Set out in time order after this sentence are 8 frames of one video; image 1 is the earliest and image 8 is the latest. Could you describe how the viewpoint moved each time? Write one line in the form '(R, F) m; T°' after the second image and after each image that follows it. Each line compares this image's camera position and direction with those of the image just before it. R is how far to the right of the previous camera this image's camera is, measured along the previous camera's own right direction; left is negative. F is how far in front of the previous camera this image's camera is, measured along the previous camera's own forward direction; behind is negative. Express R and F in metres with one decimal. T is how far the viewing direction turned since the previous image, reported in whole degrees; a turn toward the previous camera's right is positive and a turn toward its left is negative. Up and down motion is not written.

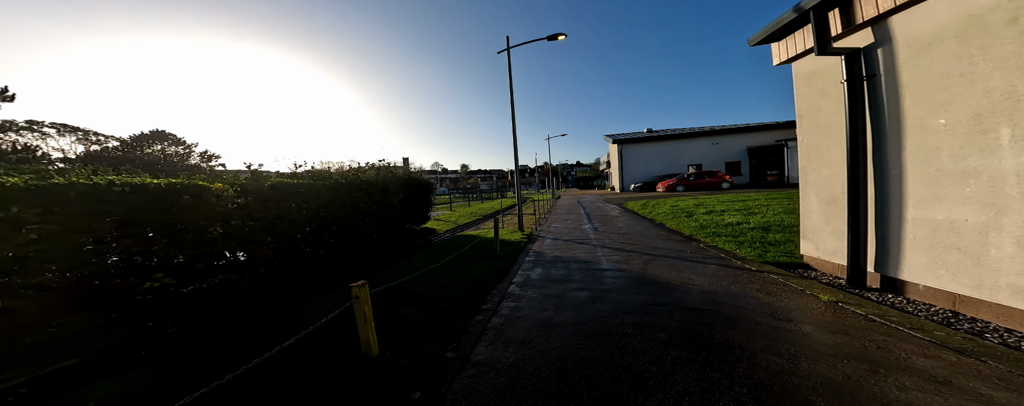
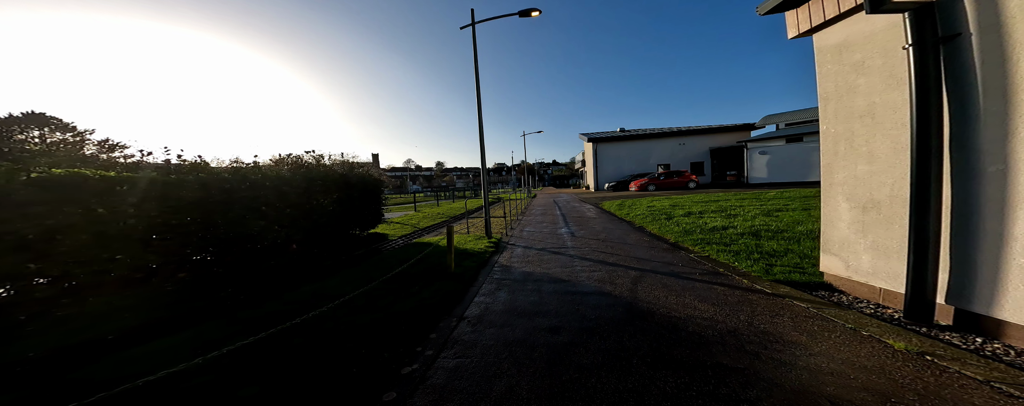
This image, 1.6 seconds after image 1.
(+0.3, +1.2) m; +6°
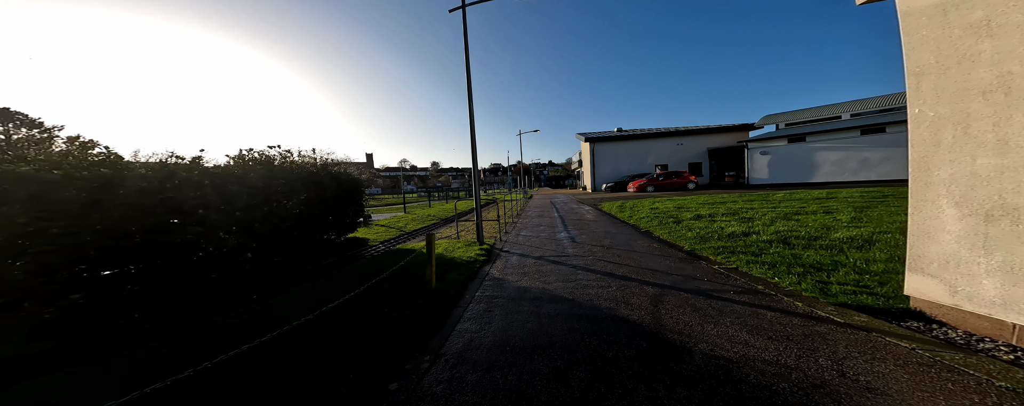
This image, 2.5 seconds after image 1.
(0.0, +0.8) m; +1°
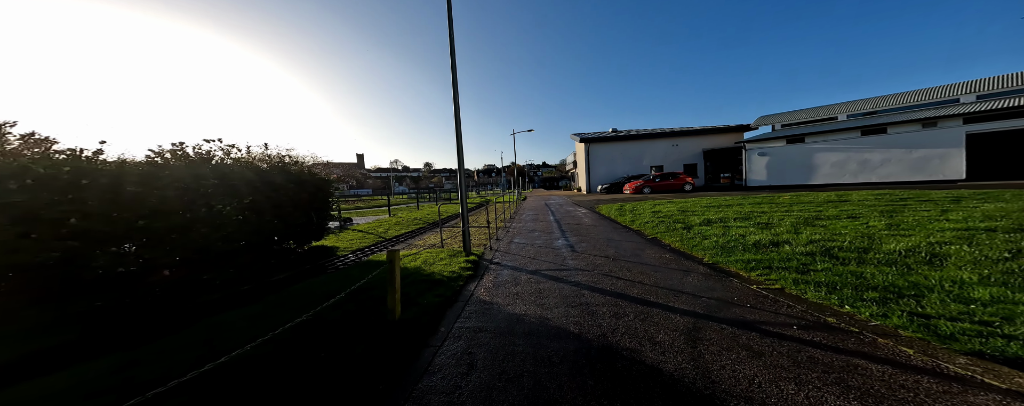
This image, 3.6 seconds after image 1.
(0.0, +0.9) m; +1°
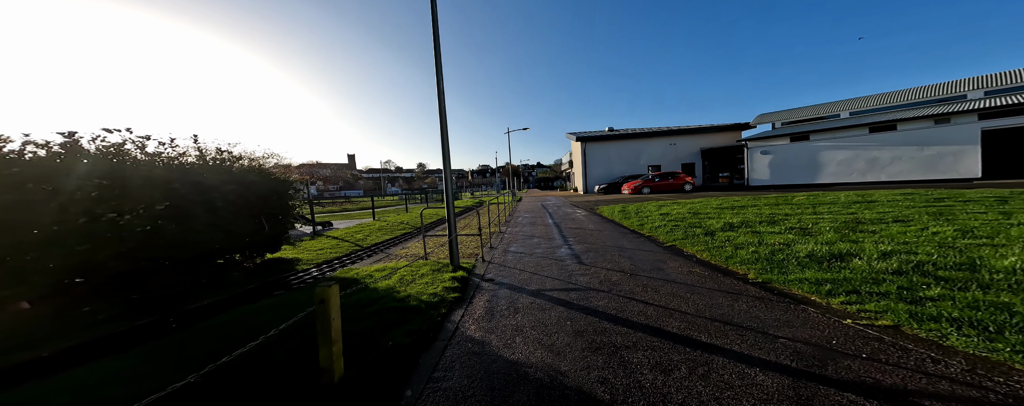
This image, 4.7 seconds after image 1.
(0.0, +1.0) m; +1°
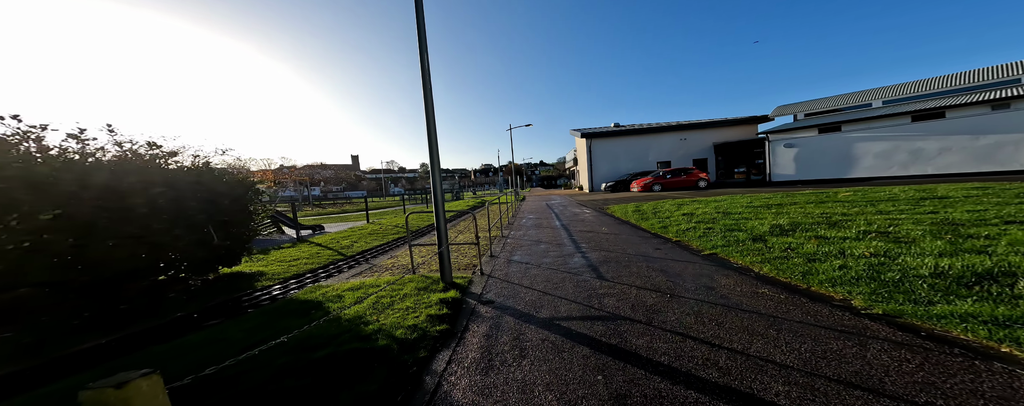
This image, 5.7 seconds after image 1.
(0.0, +1.1) m; -1°
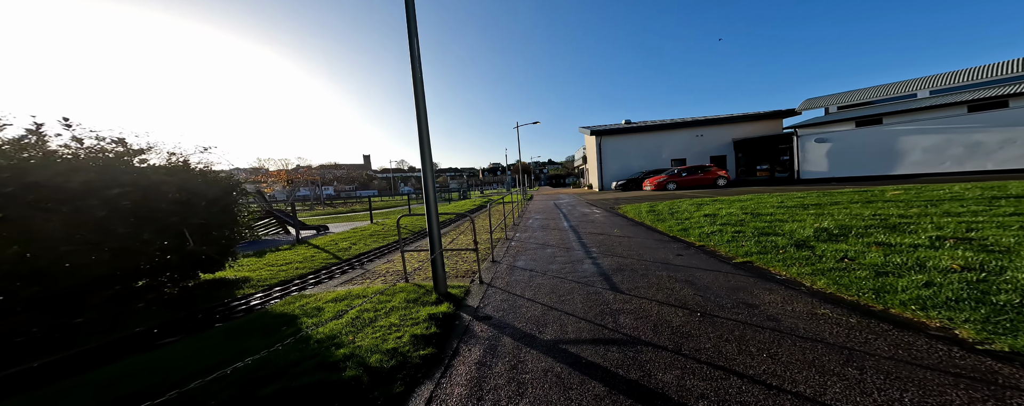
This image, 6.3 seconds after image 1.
(+0.1, +0.5) m; -3°
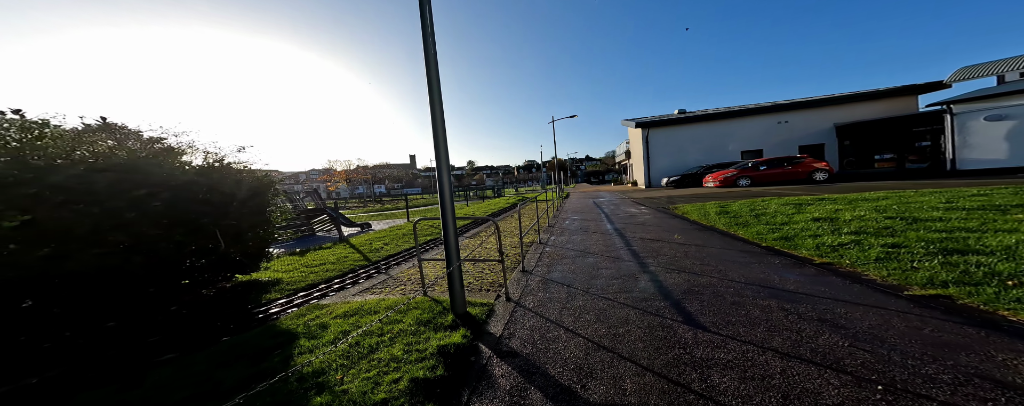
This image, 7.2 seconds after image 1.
(+0.1, +0.9) m; -11°
